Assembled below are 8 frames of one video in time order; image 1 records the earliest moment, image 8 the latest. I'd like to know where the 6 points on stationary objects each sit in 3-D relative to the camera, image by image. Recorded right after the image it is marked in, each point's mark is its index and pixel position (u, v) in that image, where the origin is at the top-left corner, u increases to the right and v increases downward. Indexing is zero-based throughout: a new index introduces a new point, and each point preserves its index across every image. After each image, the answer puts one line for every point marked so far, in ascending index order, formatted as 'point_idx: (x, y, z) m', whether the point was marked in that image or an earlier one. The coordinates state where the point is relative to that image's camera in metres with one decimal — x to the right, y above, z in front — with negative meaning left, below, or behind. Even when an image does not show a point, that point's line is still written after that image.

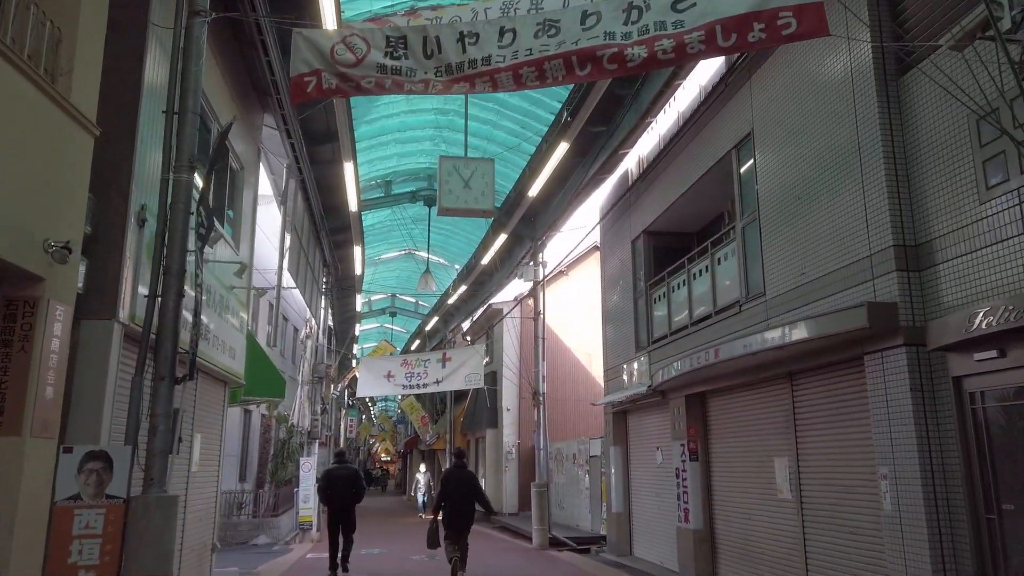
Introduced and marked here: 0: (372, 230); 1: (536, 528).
0: (-3.8, +1.6, +19.9) m
1: (+0.5, -5.2, +15.7) m
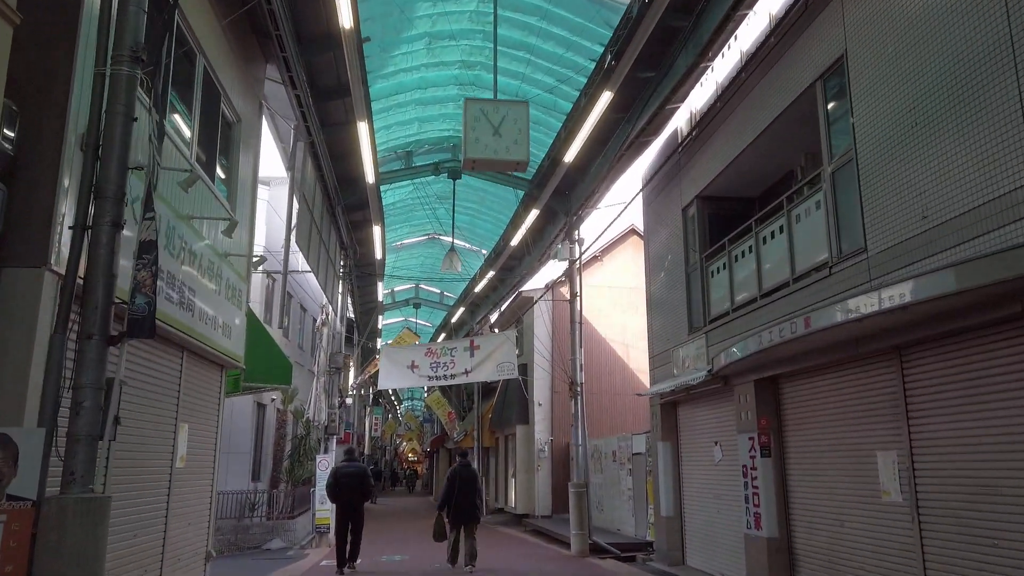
0: (-3.0, +2.0, +18.4) m
1: (+1.2, -4.7, +14.1) m
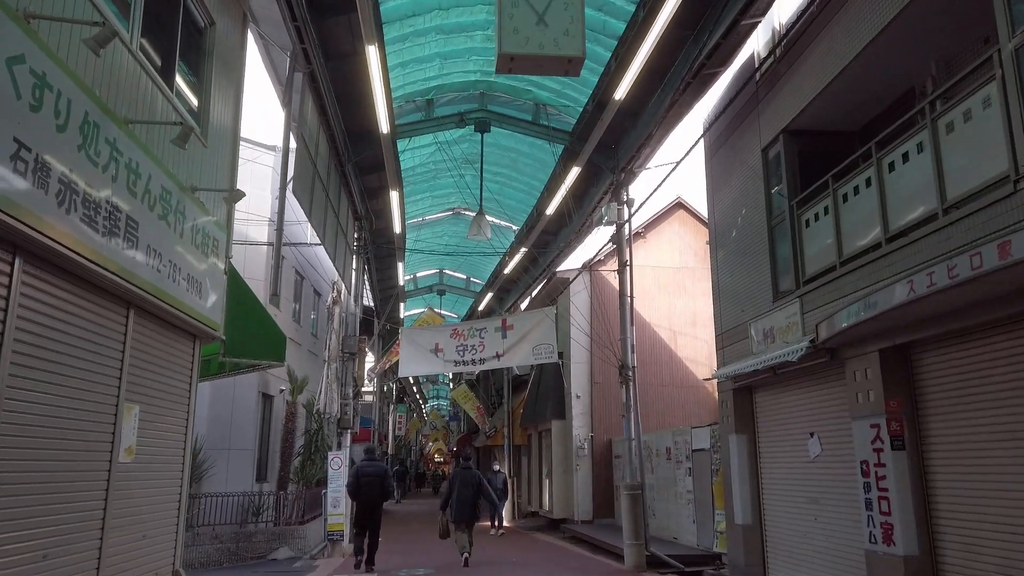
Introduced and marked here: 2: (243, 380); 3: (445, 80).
0: (-2.2, +2.5, +16.3) m
1: (+1.9, -4.2, +11.9) m
2: (-5.5, -1.7, +15.0) m
3: (-1.2, +3.6, +12.6) m
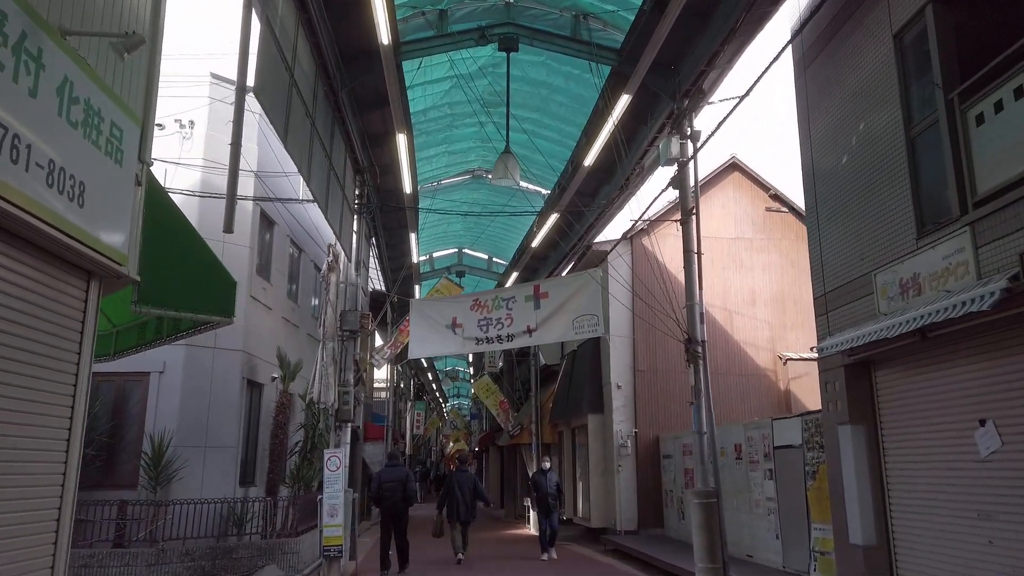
0: (-1.6, +3.1, +13.7) m
1: (+2.4, -3.5, +9.2) m
2: (-4.9, -1.1, +12.6) m
3: (-0.7, +4.2, +10.0) m
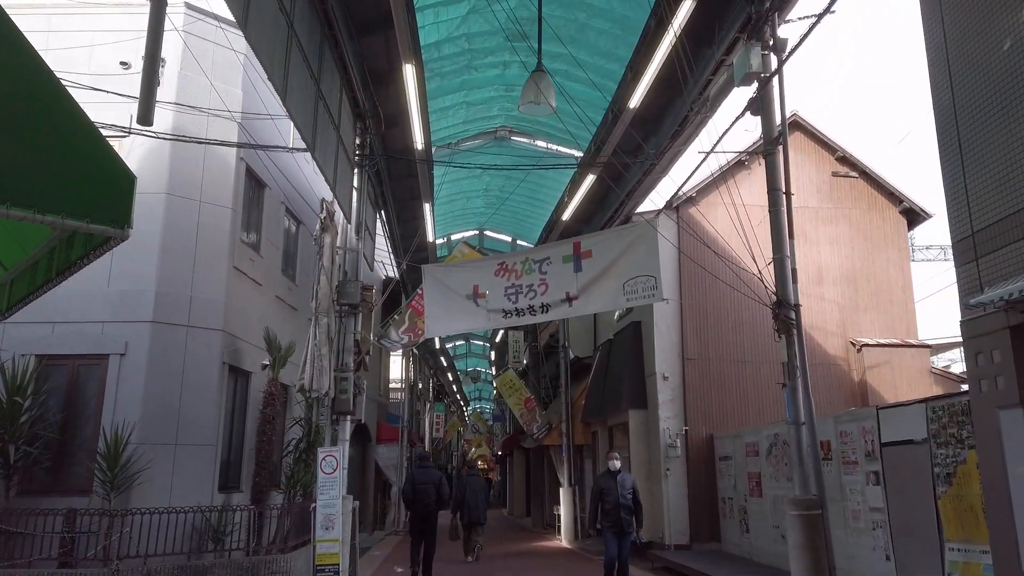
0: (-1.2, +3.6, +11.6) m
1: (+2.8, -3.0, +6.9) m
2: (-4.4, -0.7, +10.5) m
3: (-0.3, +4.7, +7.8) m
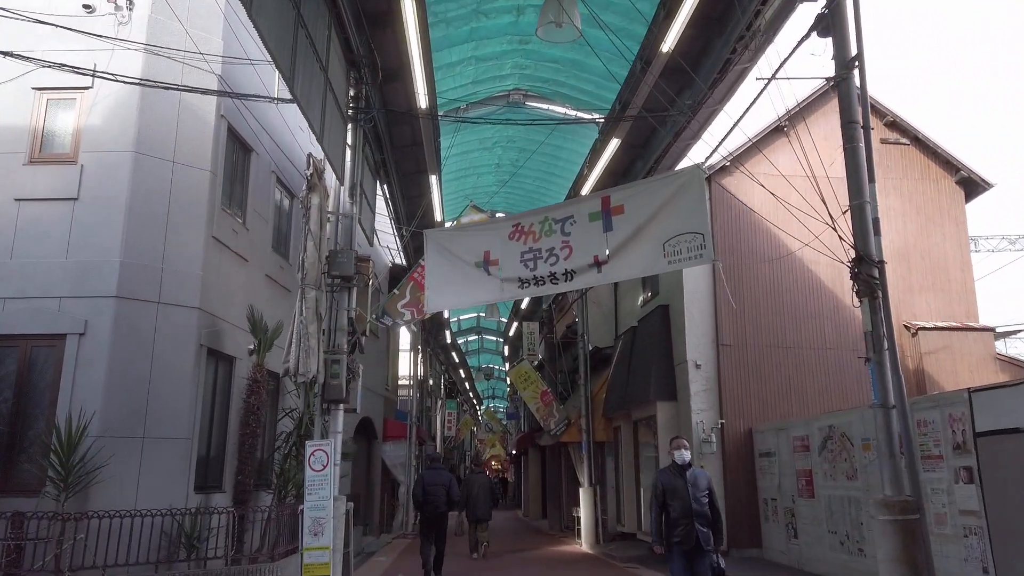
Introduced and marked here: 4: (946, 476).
0: (-1.0, +4.0, +10.3) m
1: (+2.9, -2.6, +5.5) m
2: (-4.2, -0.3, +9.2) m
3: (-0.2, +5.1, +6.5) m
4: (+4.4, -1.9, +7.5) m
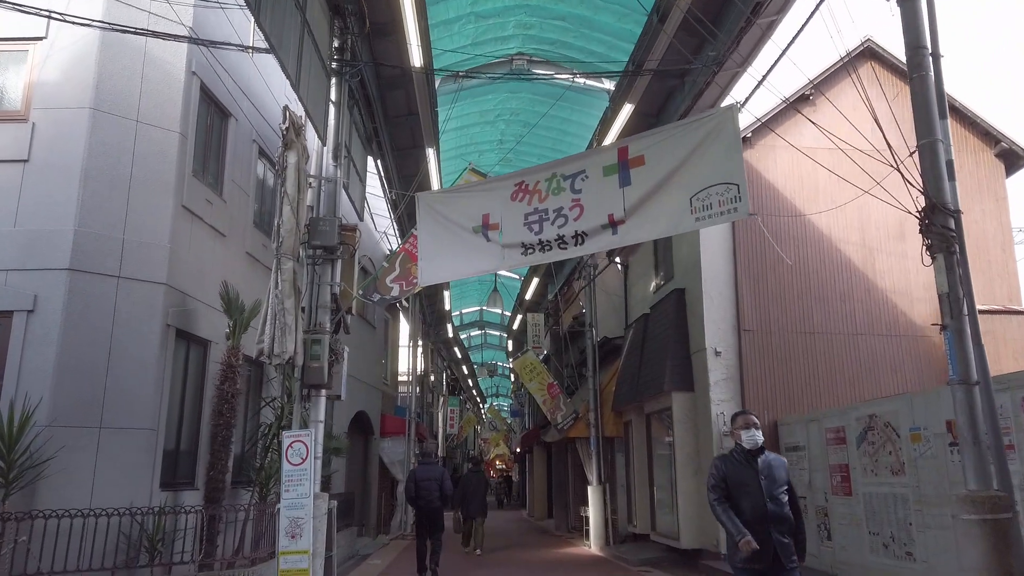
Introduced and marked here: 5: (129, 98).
0: (-0.9, +4.3, +9.3) m
1: (+3.0, -2.3, +4.5) m
2: (-4.2, 0.0, +8.2) m
3: (-0.2, +5.4, +5.5) m
4: (+4.5, -1.6, +6.4) m
5: (-4.4, +2.2, +8.5) m
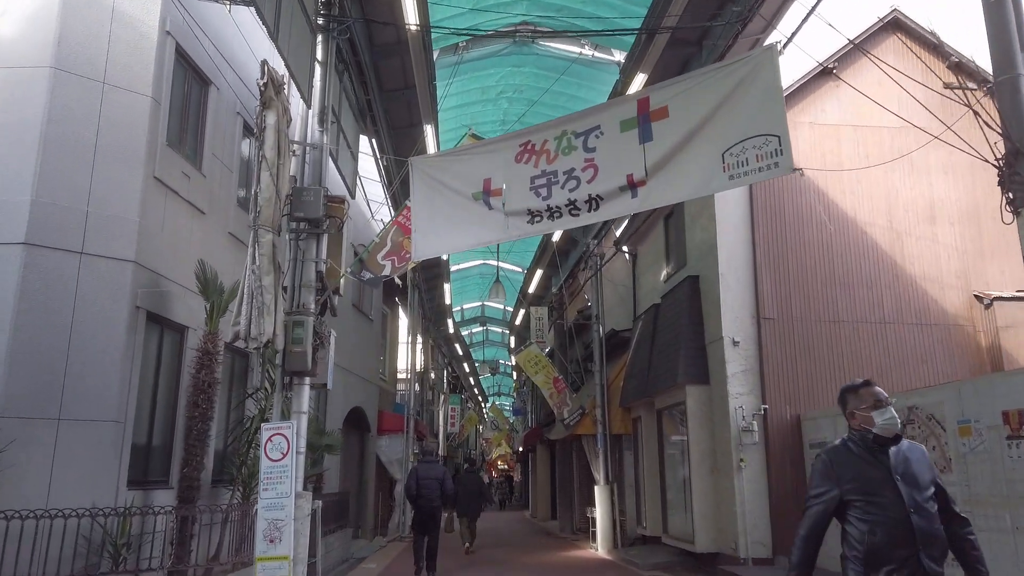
0: (-0.9, +4.5, +8.5) m
1: (+3.0, -2.0, +3.7) m
2: (-4.1, +0.2, +7.4) m
3: (-0.2, +5.6, +4.7) m
4: (+4.5, -1.4, +5.6) m
5: (-4.4, +2.4, +7.7) m
